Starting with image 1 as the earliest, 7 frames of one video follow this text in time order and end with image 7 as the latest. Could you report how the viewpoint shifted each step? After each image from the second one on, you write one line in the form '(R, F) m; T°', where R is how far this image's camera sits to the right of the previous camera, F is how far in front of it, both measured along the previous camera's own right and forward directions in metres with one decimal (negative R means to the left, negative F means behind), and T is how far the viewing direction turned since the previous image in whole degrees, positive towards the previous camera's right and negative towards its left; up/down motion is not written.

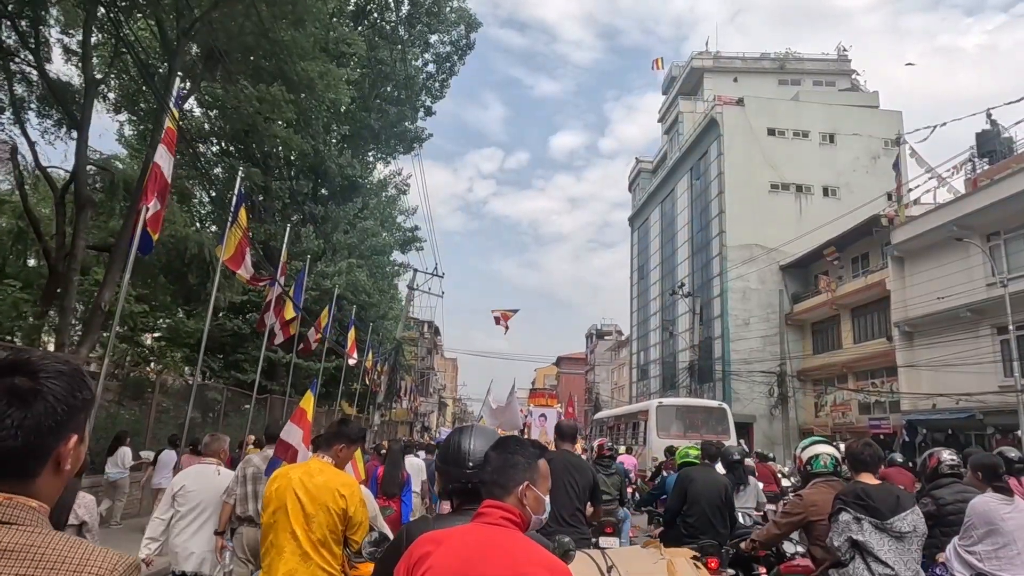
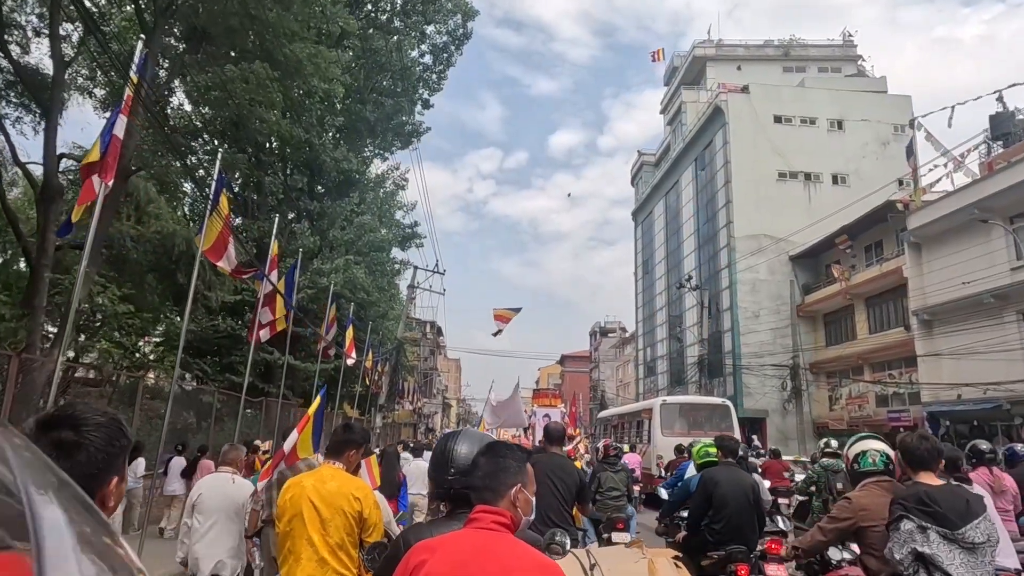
(-0.1, +0.7) m; 0°
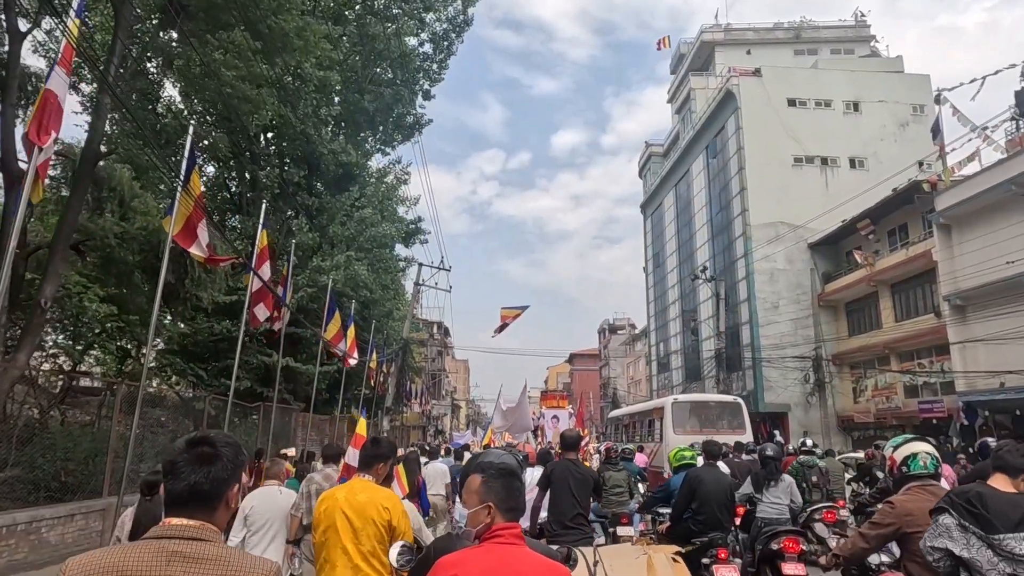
(-0.1, +1.0) m; -1°
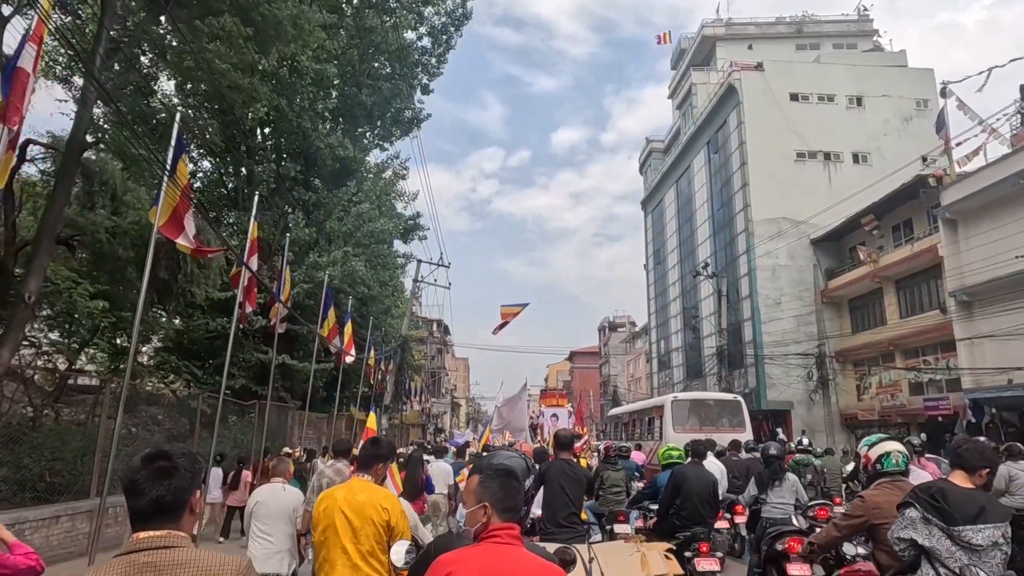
(0.0, +0.3) m; 0°
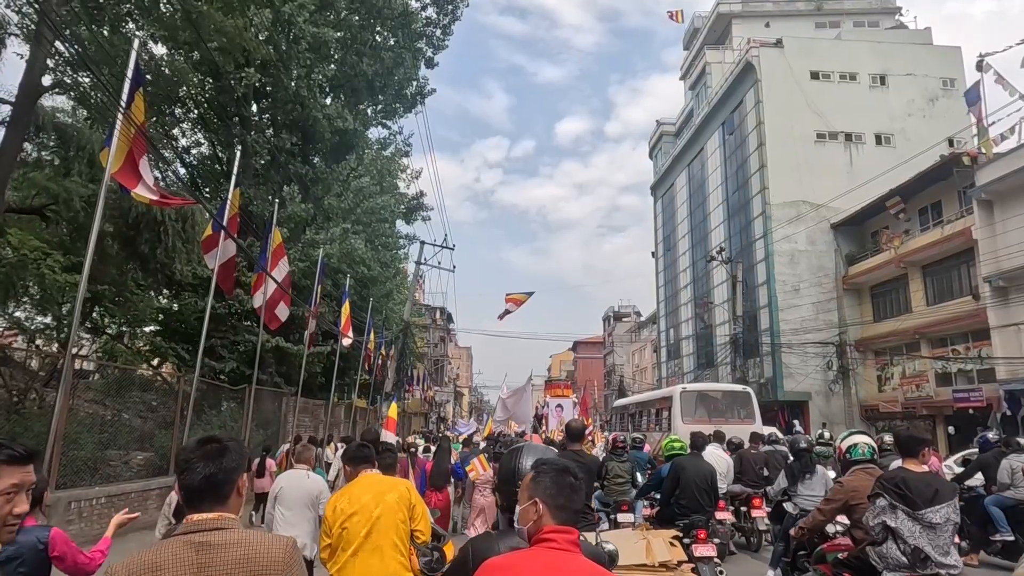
(-0.1, +1.1) m; 0°
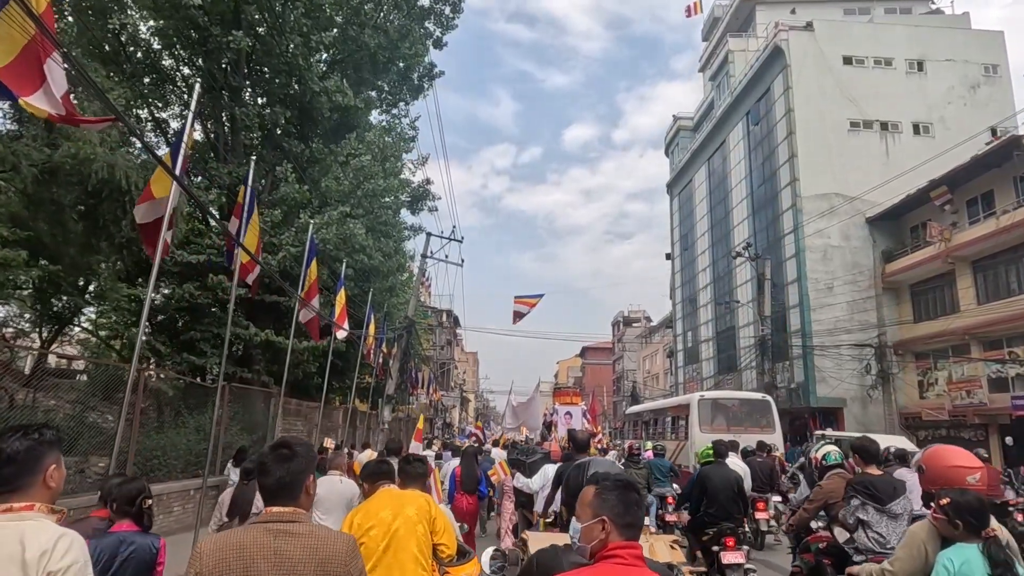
(-0.2, +1.7) m; -1°
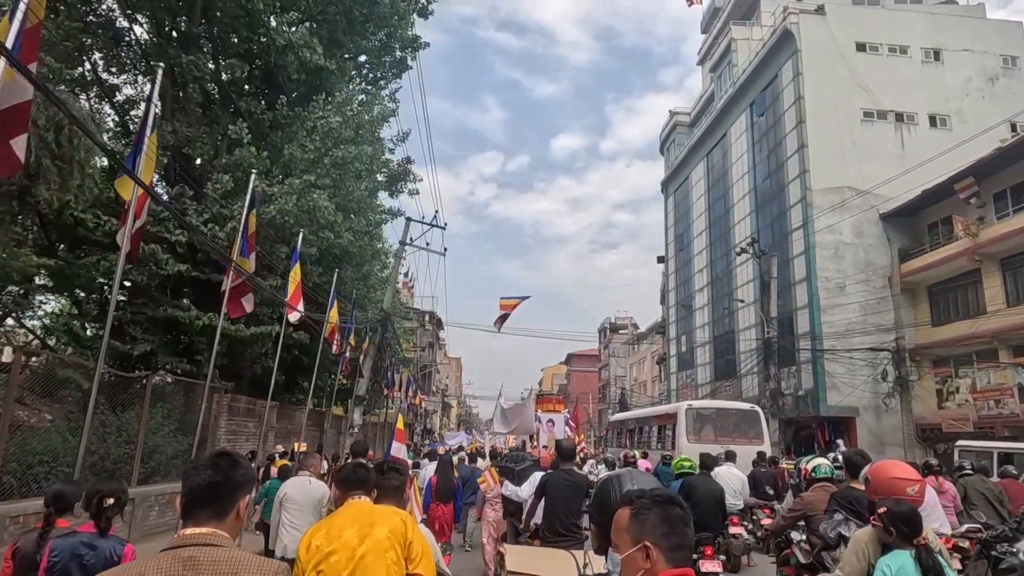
(0.0, +2.0) m; +1°
